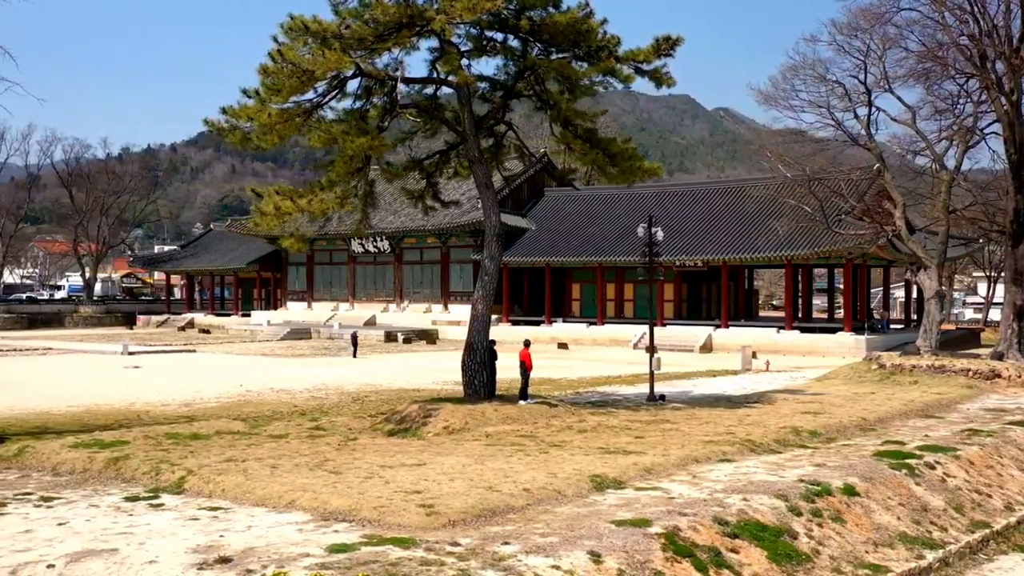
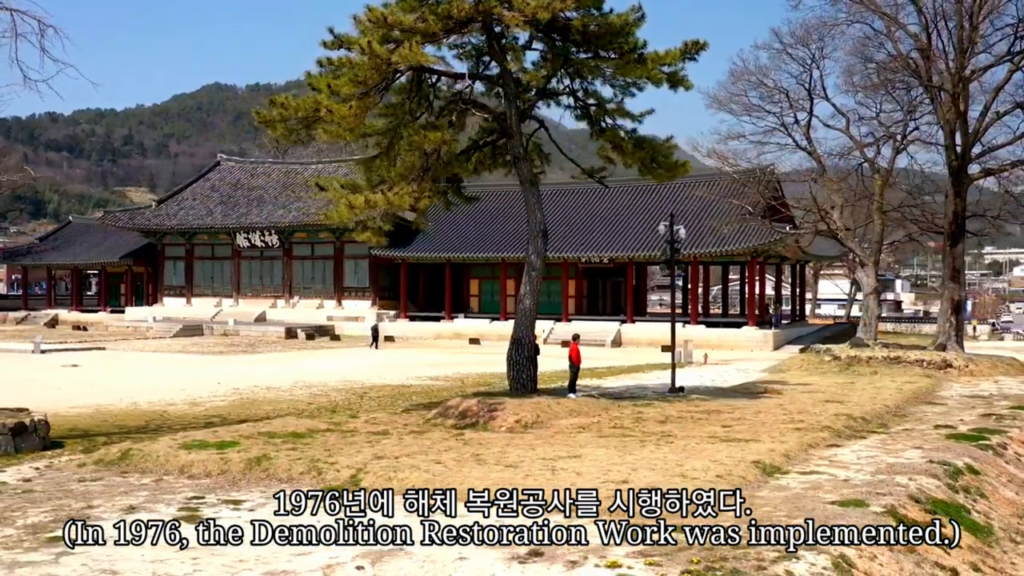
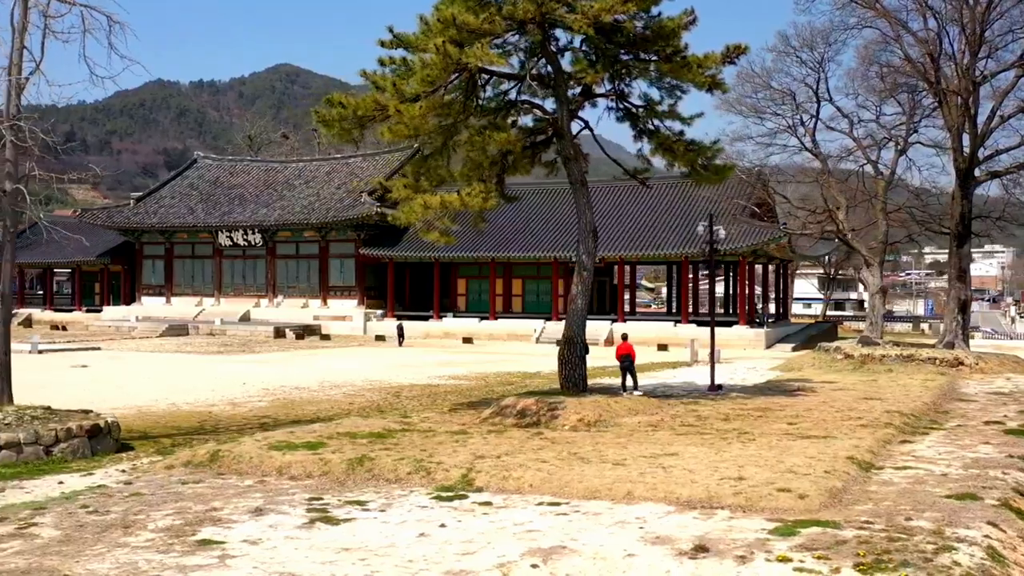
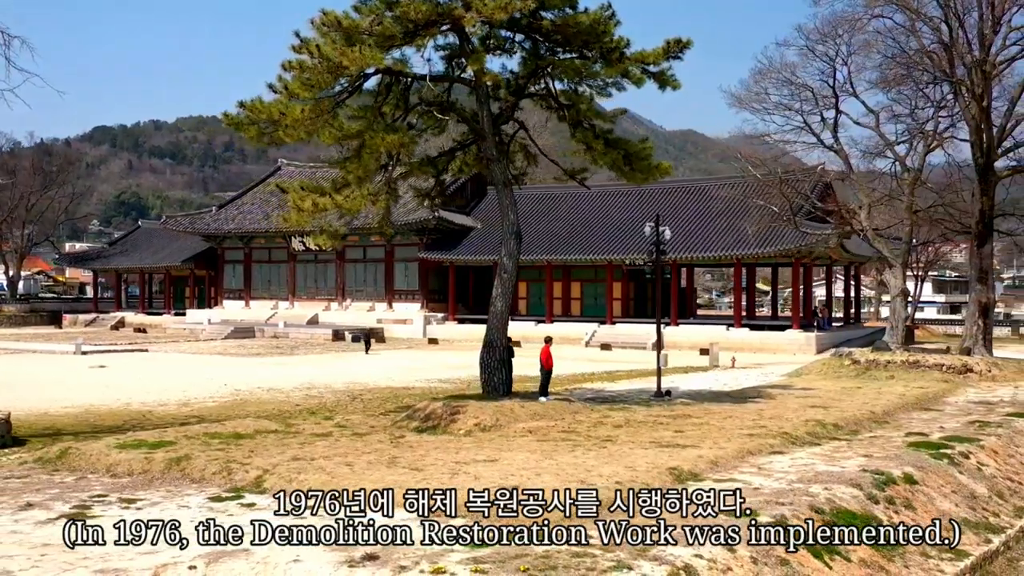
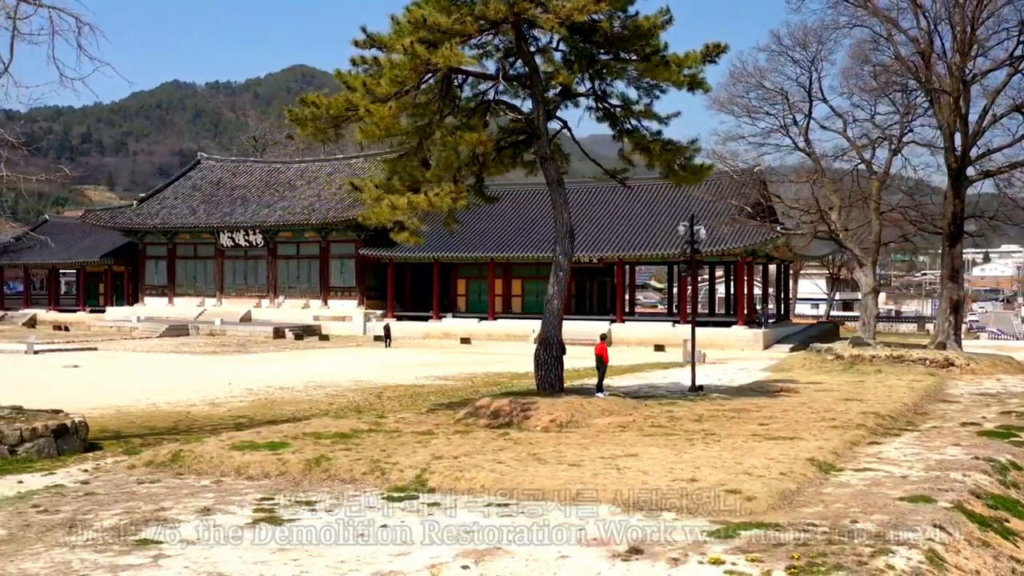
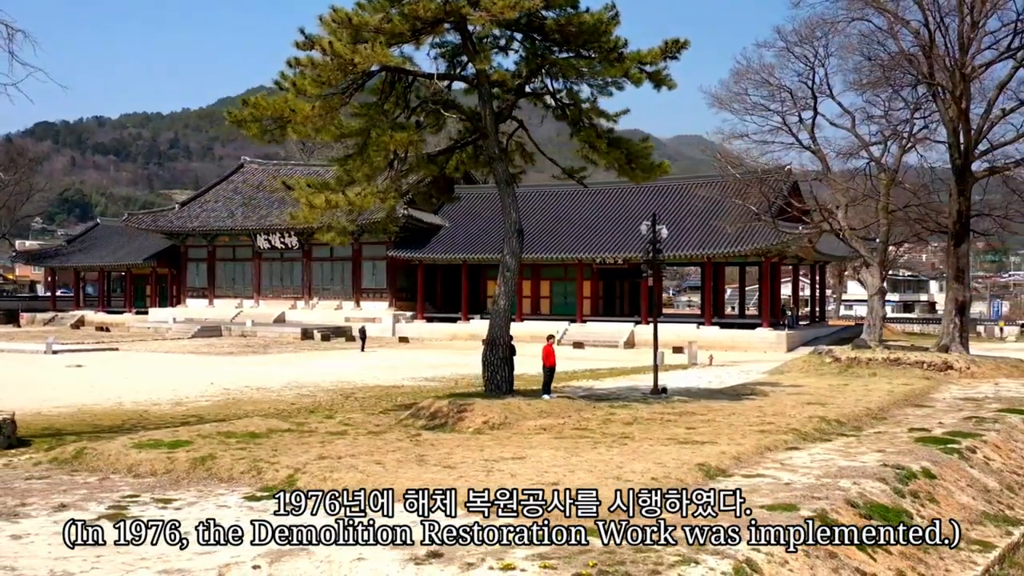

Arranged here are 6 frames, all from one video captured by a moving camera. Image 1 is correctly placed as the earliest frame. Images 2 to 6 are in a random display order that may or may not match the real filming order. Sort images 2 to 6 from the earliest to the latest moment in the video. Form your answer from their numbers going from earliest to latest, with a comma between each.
4, 6, 2, 5, 3
